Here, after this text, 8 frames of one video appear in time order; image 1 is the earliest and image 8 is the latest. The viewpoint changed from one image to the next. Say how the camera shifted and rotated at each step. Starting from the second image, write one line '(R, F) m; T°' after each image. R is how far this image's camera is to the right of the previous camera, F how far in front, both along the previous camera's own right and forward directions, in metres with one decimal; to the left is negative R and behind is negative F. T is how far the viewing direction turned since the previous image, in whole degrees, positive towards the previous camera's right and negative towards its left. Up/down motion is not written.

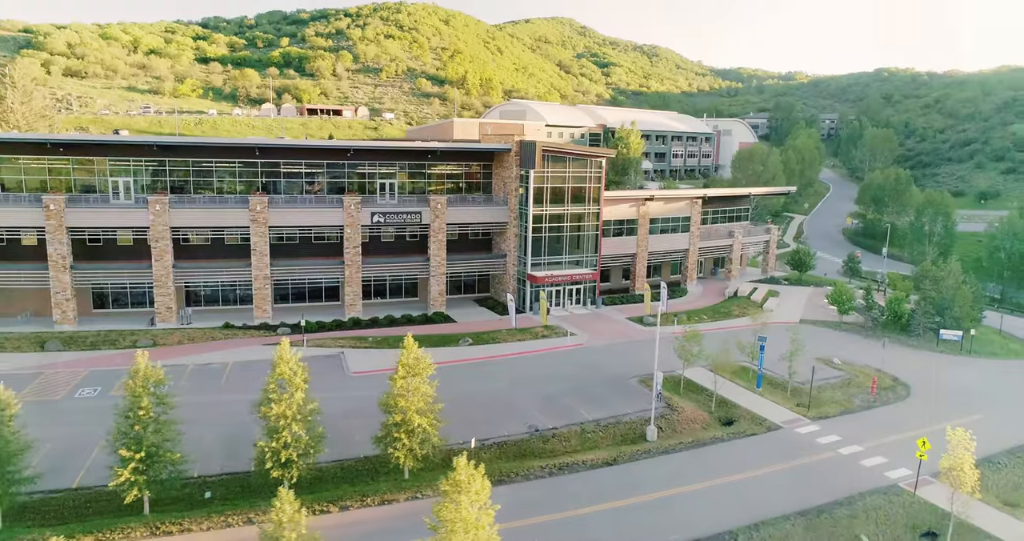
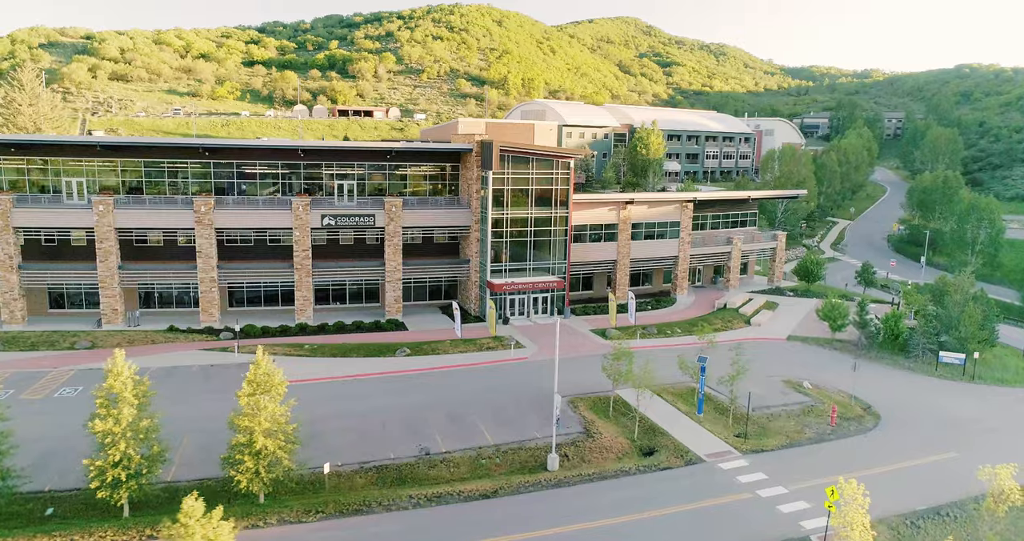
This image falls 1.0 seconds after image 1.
(+5.7, +2.4) m; -5°
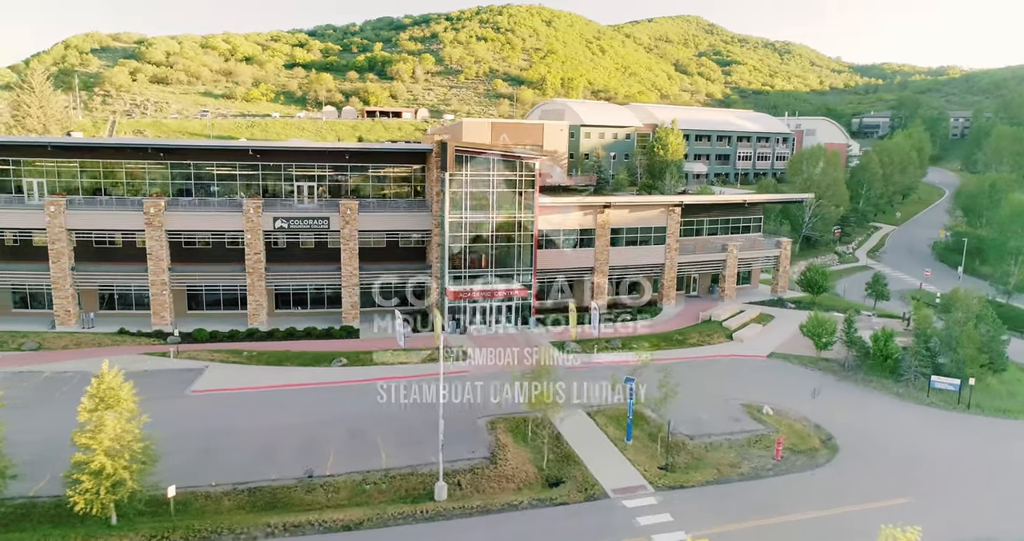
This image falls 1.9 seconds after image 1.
(+5.1, +2.2) m; -5°
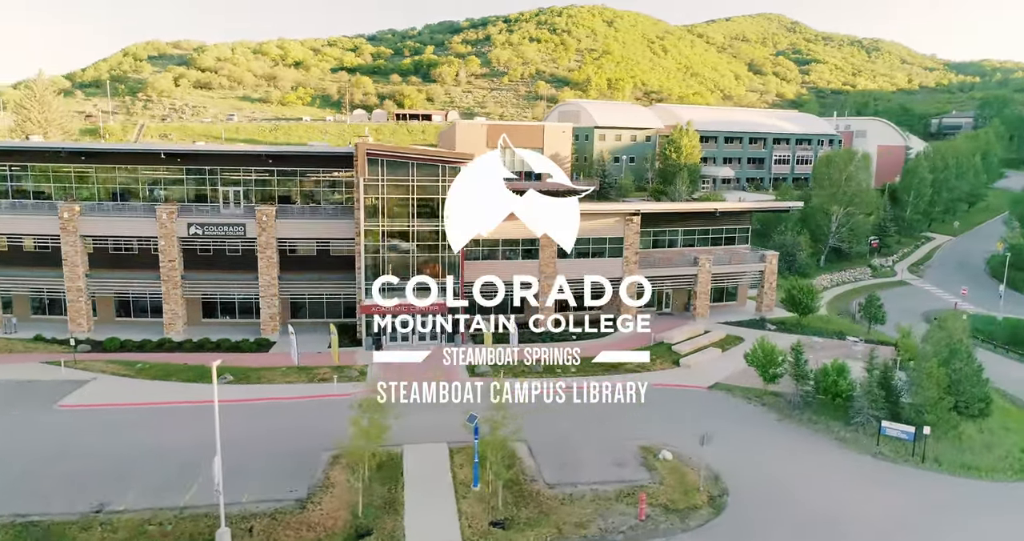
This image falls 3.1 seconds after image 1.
(+7.3, +3.3) m; -6°
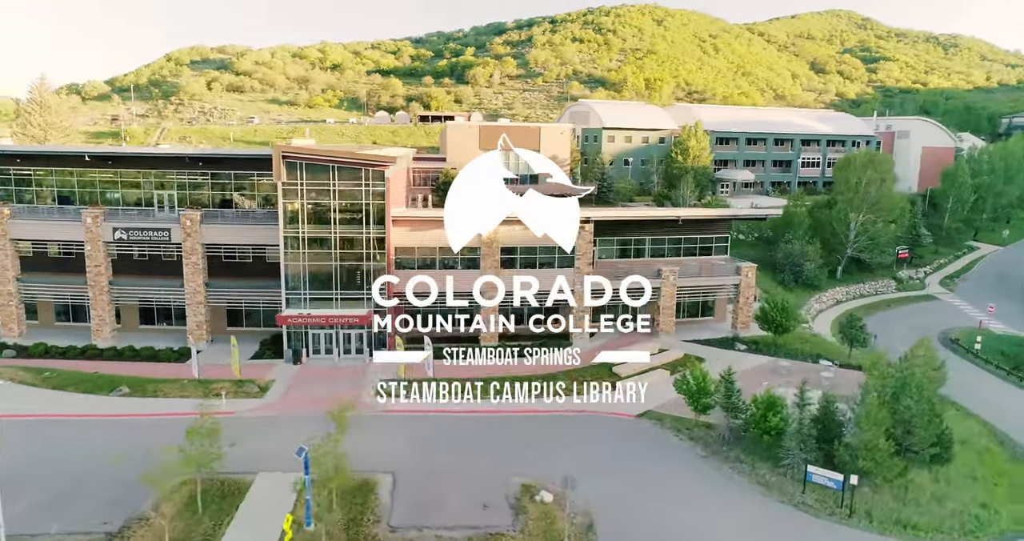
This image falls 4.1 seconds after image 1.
(+5.9, +2.7) m; -5°
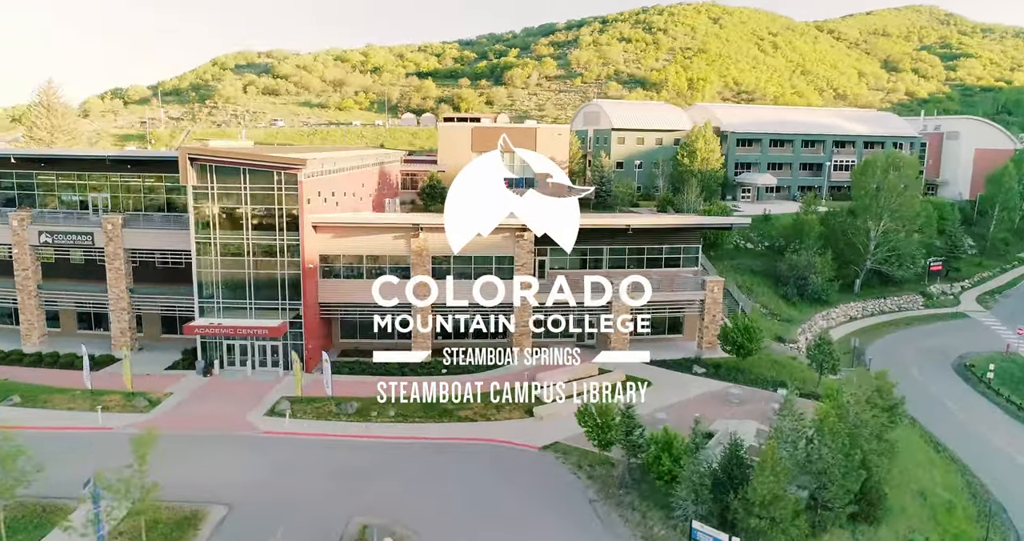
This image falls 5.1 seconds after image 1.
(+6.0, +2.8) m; -5°
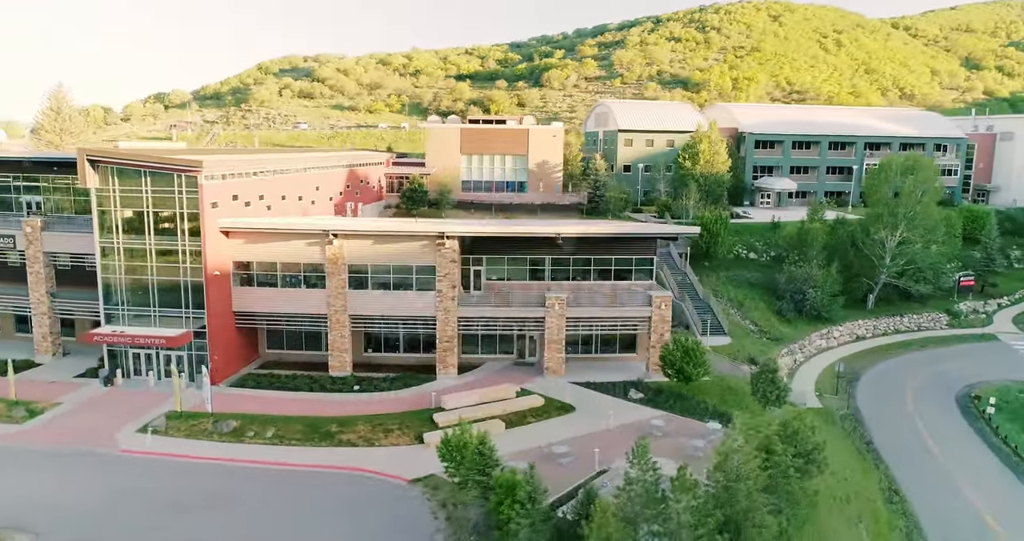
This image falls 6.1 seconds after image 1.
(+6.1, +2.8) m; -5°
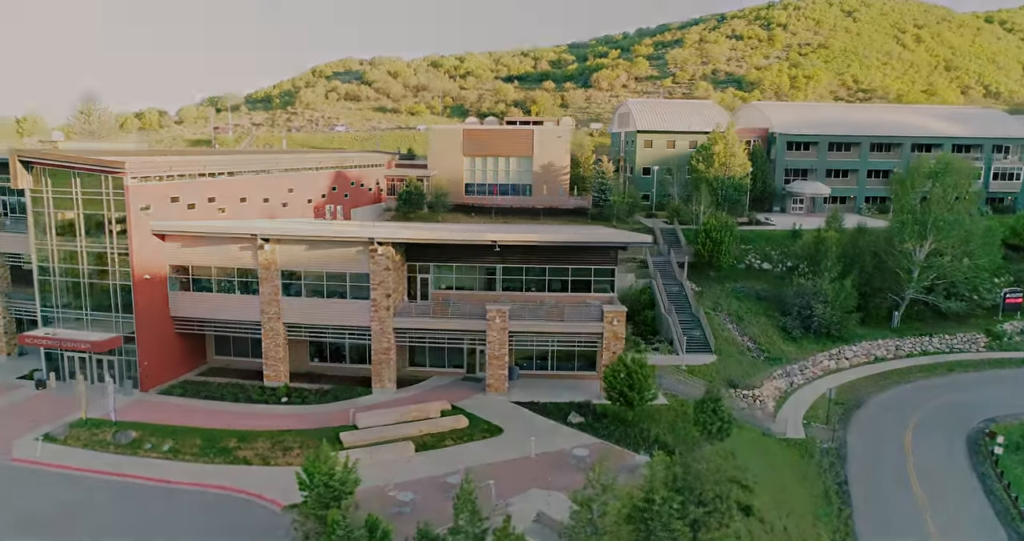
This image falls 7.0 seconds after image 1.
(+5.3, +2.4) m; -6°
